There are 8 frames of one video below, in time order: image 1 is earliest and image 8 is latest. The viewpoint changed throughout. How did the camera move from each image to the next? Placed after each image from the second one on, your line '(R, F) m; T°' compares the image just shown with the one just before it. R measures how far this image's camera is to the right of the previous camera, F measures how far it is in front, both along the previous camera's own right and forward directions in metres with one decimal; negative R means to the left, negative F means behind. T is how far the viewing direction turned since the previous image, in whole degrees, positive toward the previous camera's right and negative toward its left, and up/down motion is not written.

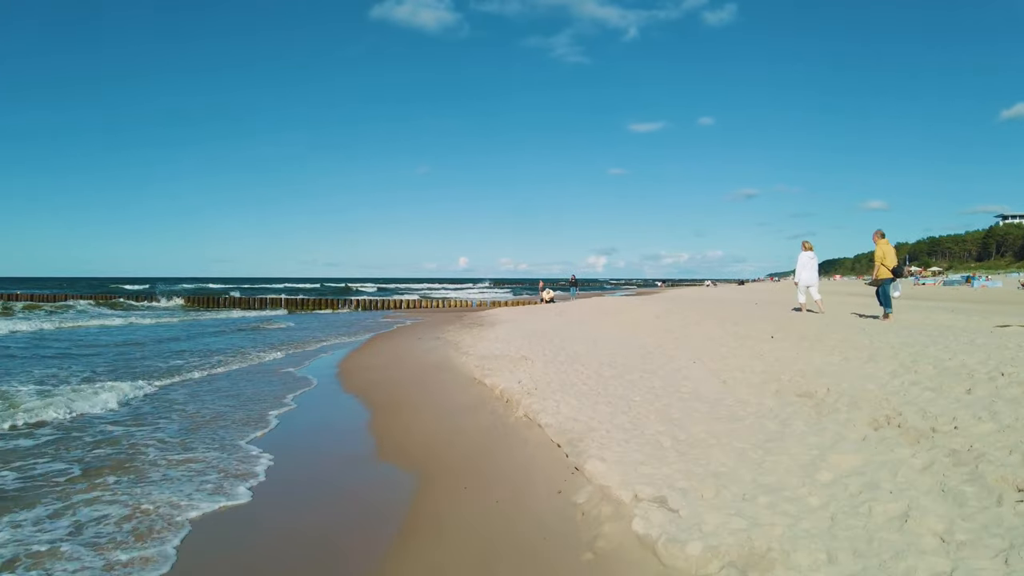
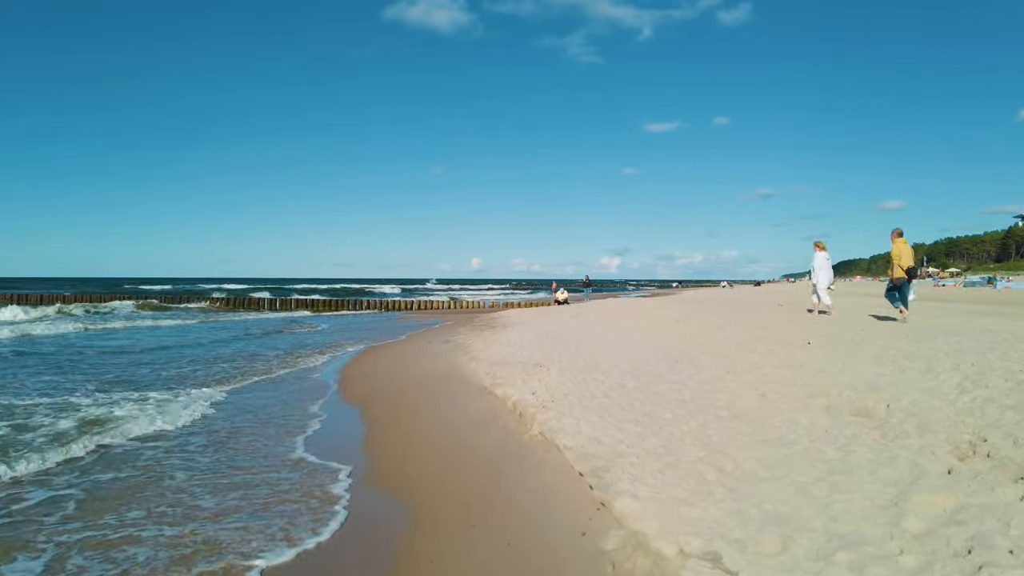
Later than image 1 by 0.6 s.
(0.0, +0.7) m; -1°
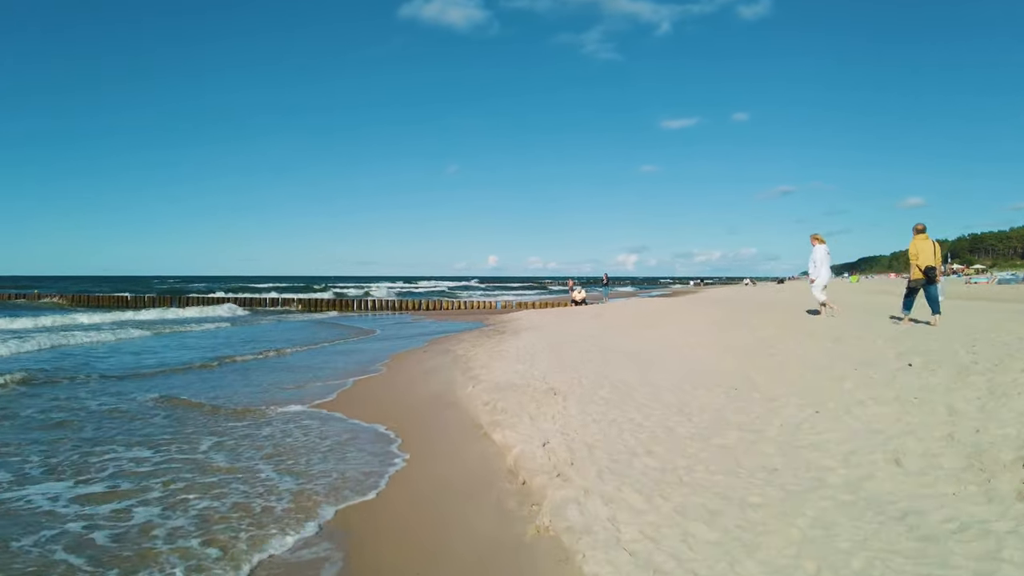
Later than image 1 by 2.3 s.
(+0.1, +2.0) m; -2°
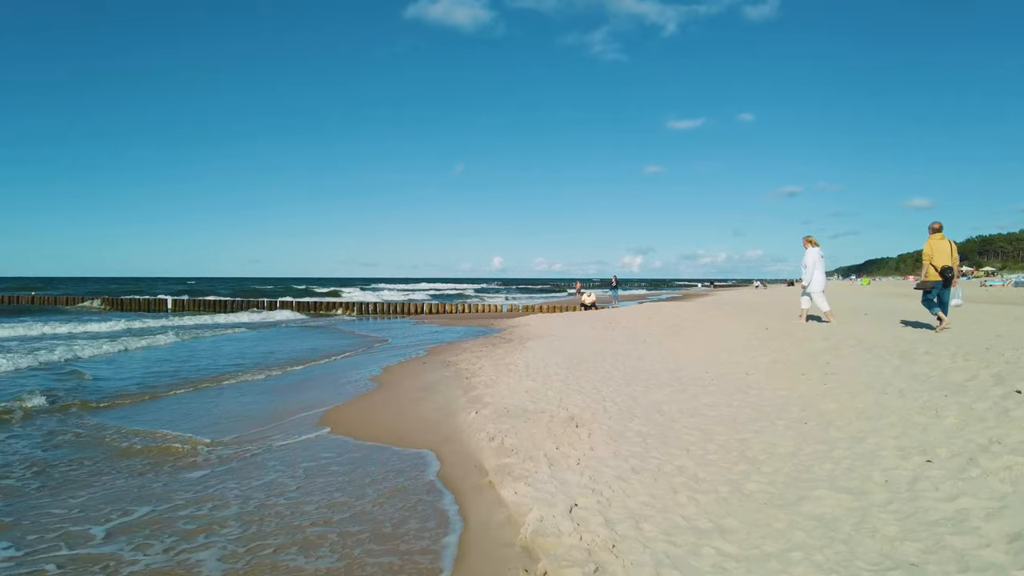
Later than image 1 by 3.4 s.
(-0.1, +1.3) m; -1°
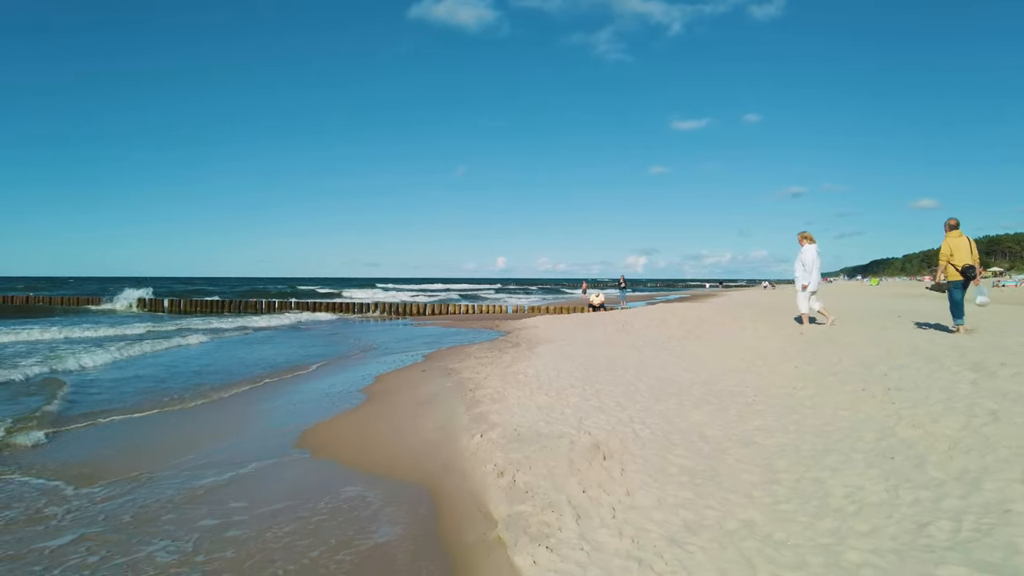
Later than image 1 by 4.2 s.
(-0.1, +1.0) m; 0°
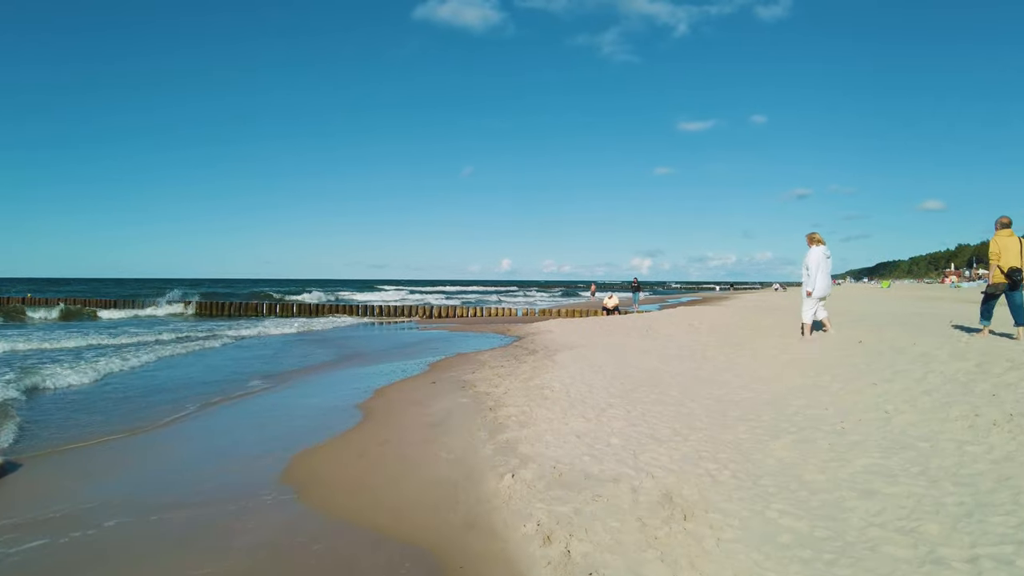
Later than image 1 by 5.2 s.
(-0.3, +1.1) m; 0°
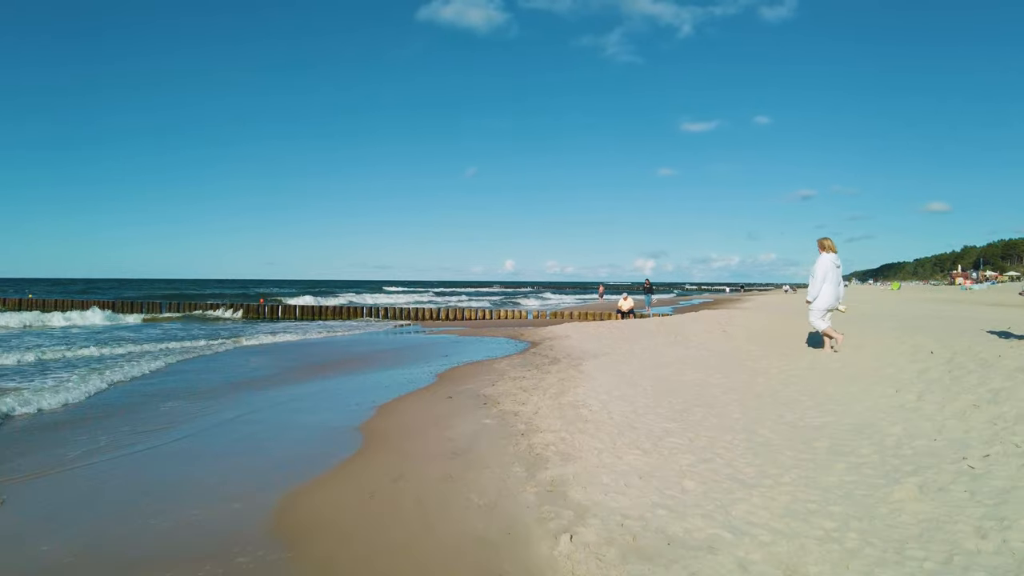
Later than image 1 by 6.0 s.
(-0.3, +1.0) m; 0°
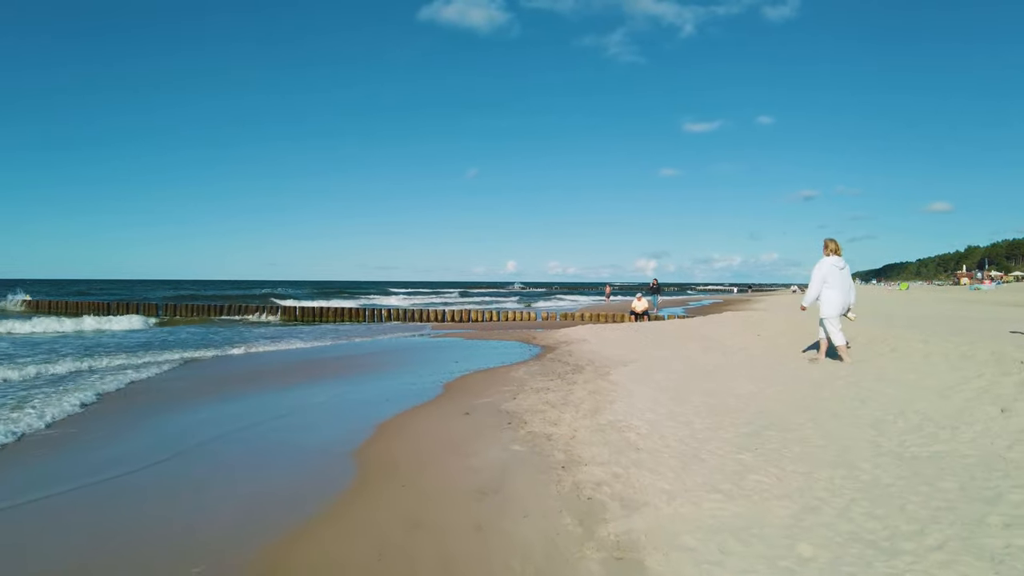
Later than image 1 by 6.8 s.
(-0.3, +1.1) m; 0°
